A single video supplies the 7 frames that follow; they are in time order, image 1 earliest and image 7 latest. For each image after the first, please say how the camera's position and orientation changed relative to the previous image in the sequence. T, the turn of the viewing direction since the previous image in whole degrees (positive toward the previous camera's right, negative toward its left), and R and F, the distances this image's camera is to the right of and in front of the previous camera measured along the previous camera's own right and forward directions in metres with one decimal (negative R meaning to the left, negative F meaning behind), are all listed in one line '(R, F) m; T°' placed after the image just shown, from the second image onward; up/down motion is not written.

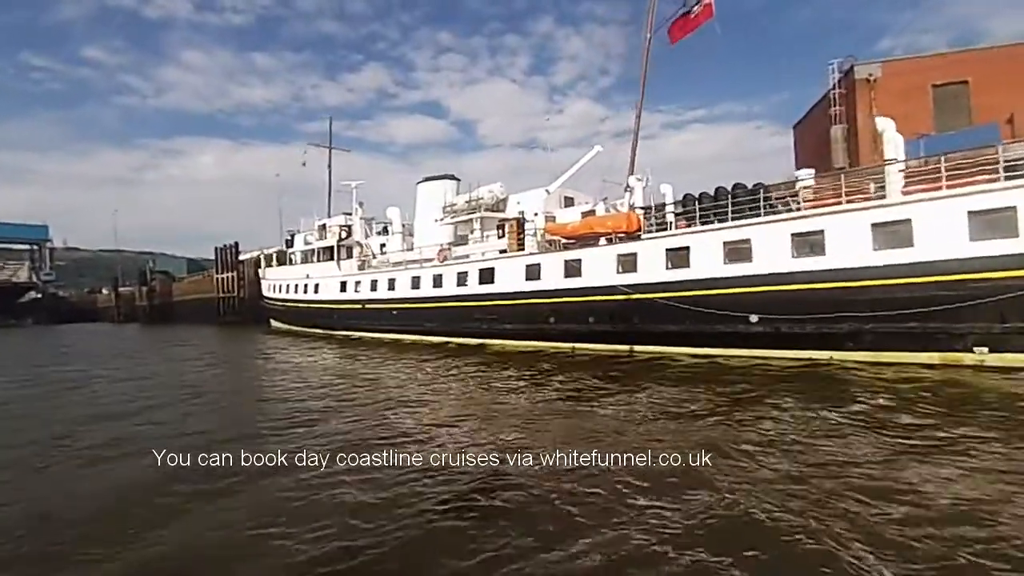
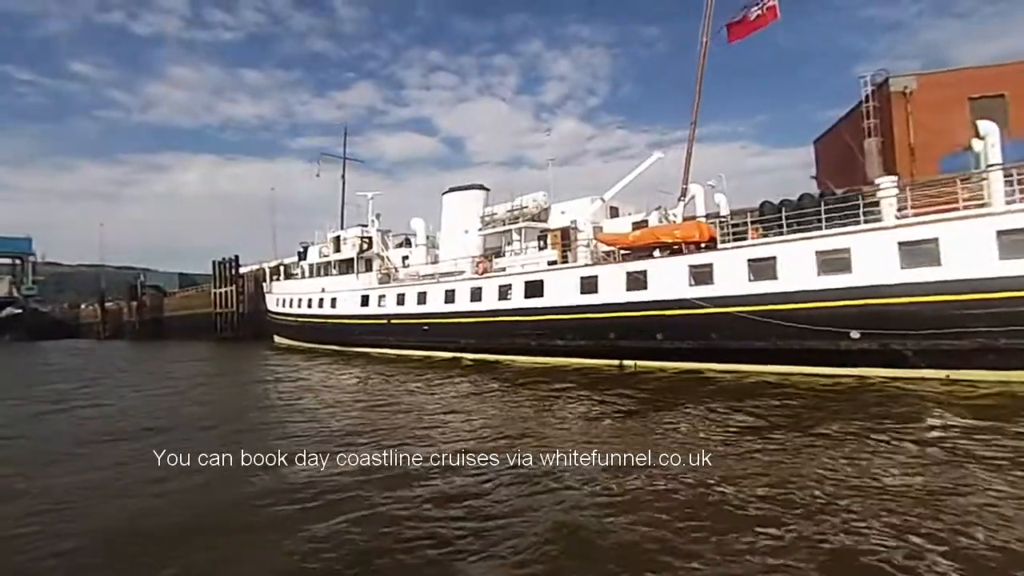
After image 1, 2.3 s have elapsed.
(-2.1, +1.3) m; +2°
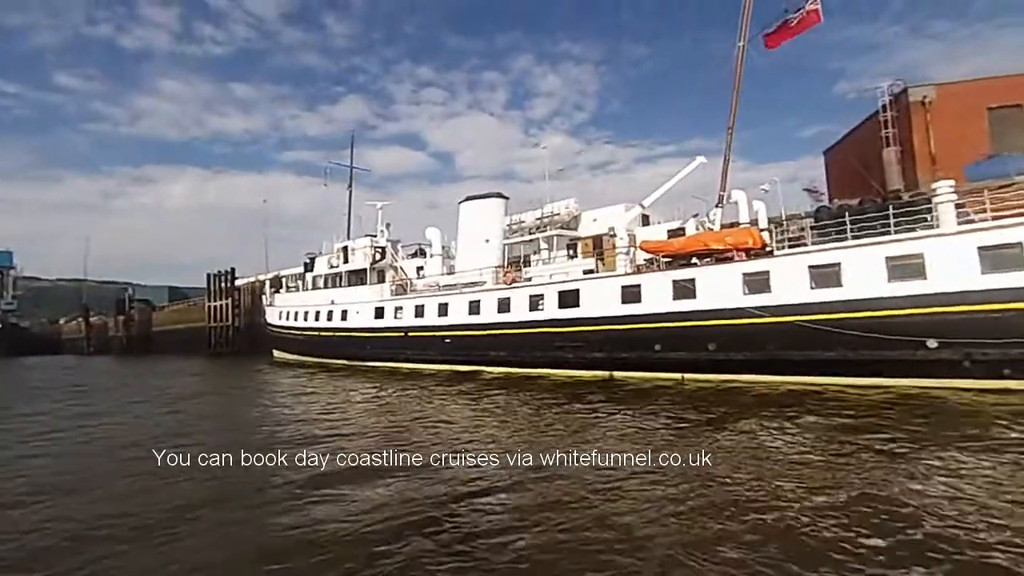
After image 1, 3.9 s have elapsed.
(-1.6, +0.9) m; +1°
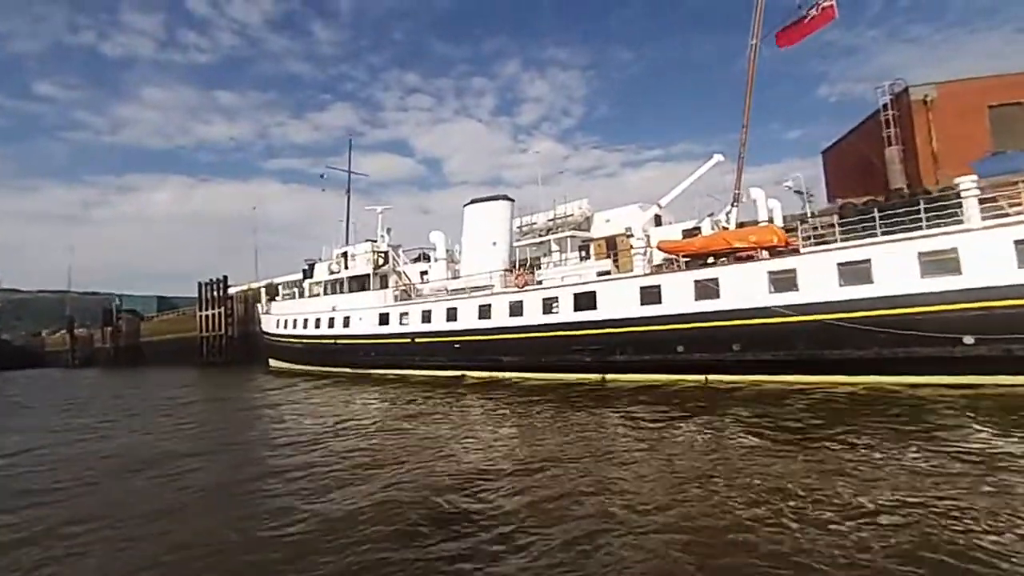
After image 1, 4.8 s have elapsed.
(-0.9, +0.4) m; +1°
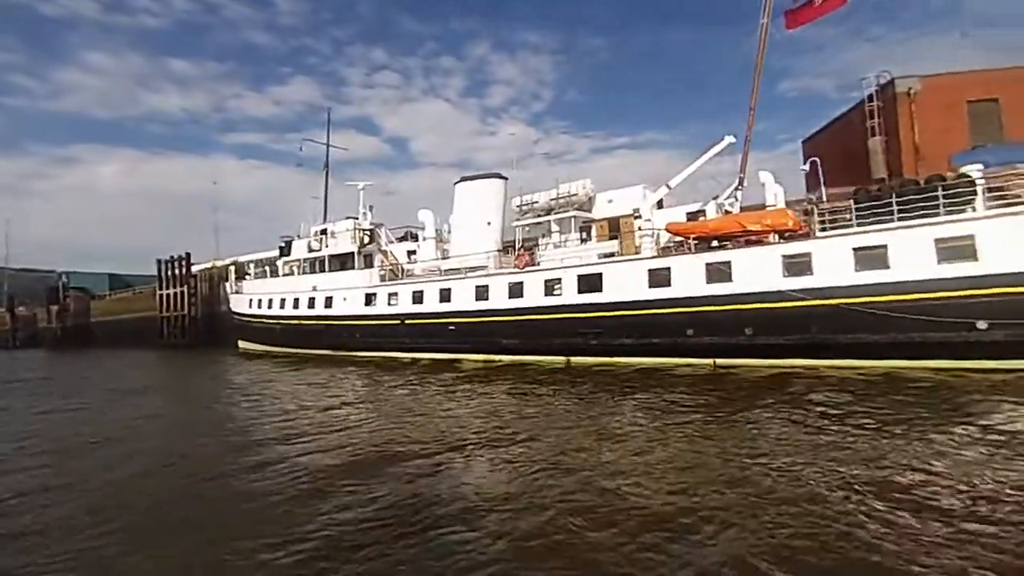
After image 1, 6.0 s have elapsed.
(-1.3, +0.5) m; +4°
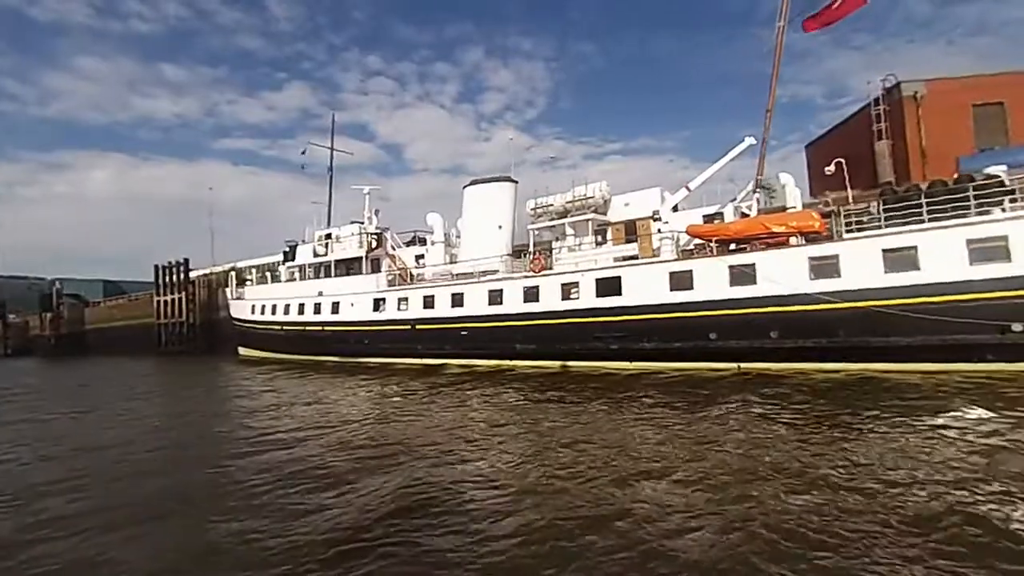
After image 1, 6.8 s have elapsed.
(-0.8, +0.3) m; +1°
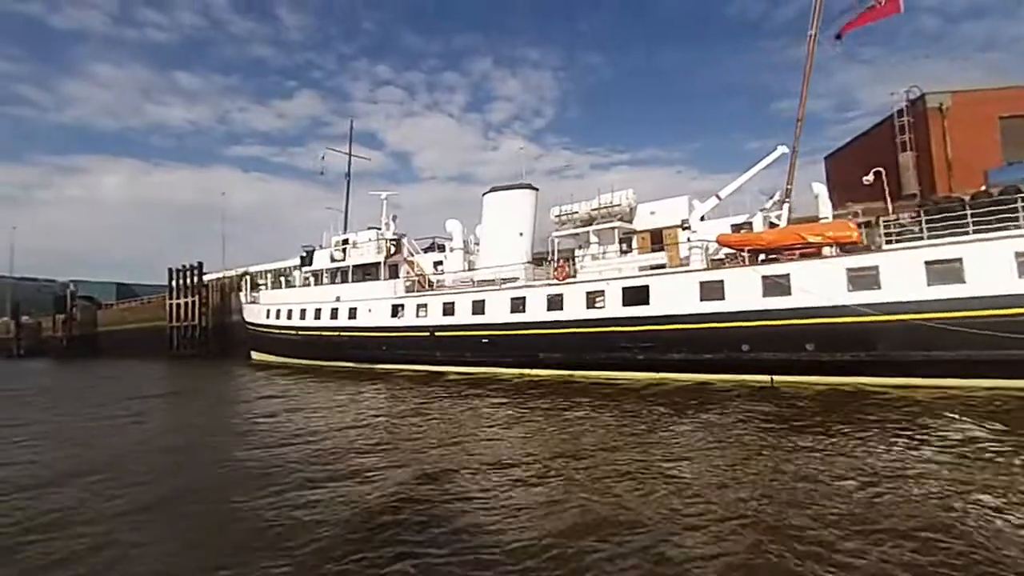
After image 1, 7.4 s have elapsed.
(-0.6, +0.3) m; -1°
